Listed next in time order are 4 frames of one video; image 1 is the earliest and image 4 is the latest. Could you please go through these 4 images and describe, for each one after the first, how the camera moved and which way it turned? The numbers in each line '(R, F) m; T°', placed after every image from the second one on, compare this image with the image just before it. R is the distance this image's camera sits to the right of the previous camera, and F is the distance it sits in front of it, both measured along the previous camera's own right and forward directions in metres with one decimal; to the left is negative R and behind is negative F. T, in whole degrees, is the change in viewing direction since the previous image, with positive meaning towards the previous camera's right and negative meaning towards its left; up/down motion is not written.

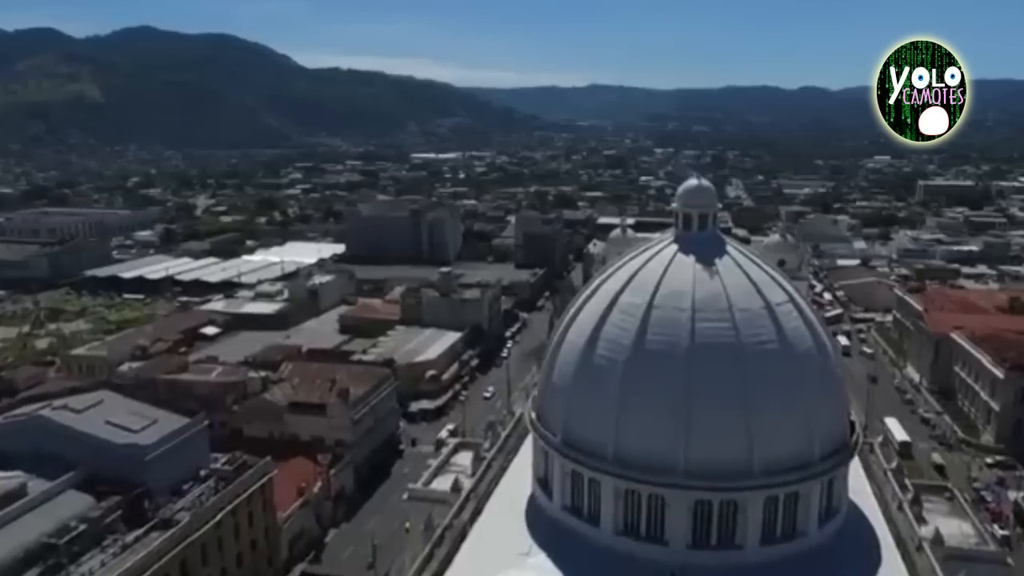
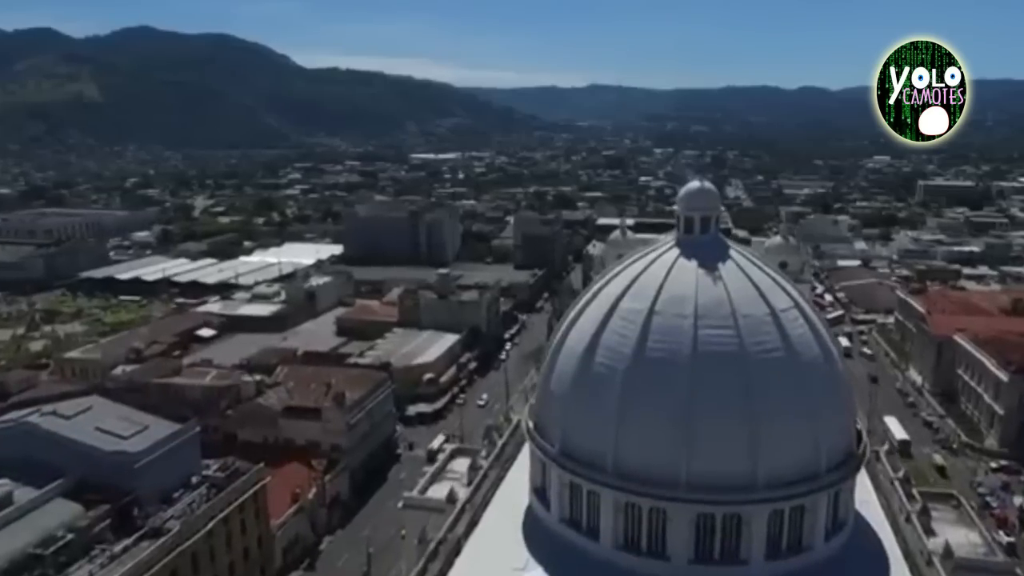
(+0.2, +1.7) m; 0°
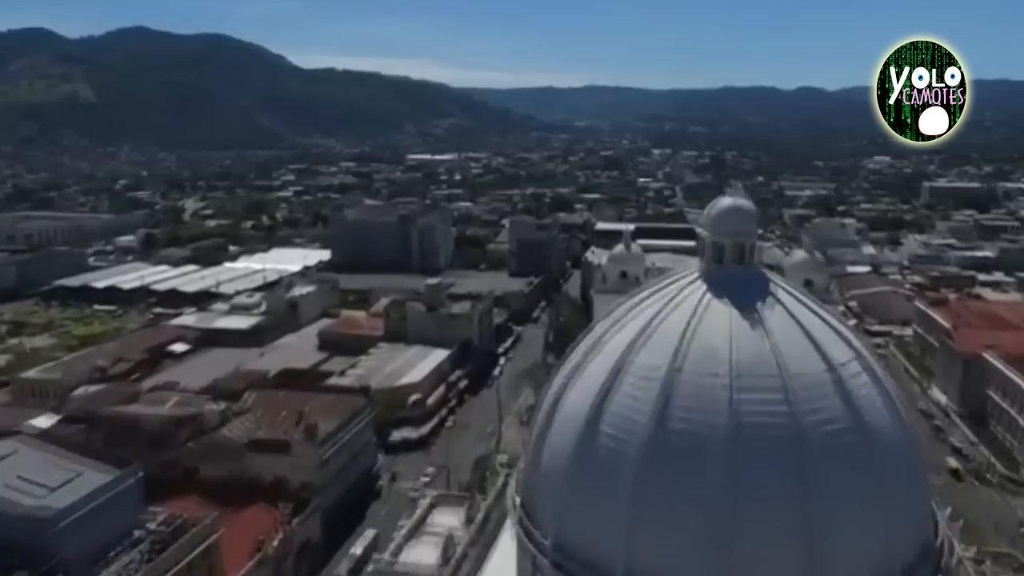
(+1.0, +12.3) m; 0°
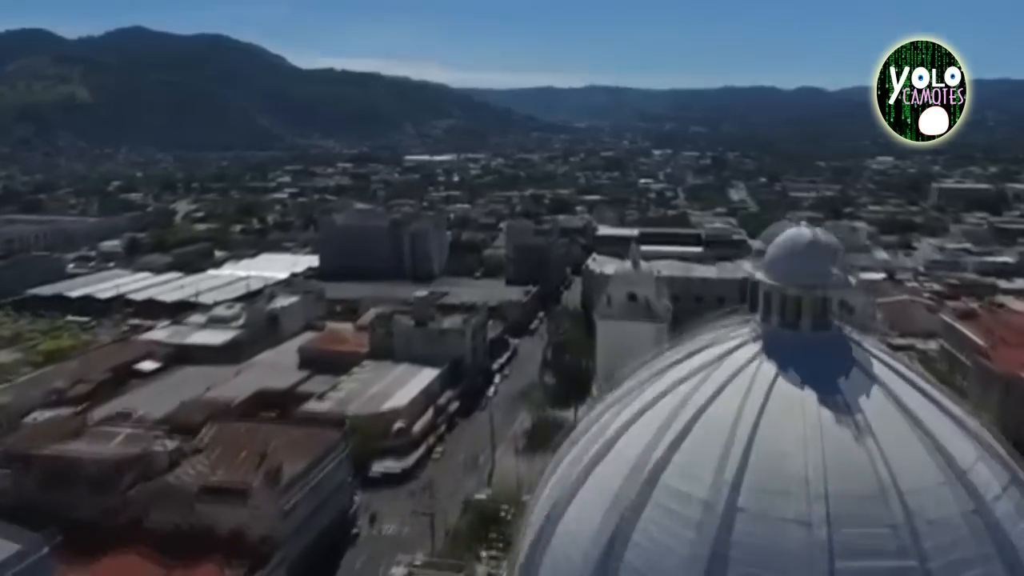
(+1.1, +13.4) m; 0°
